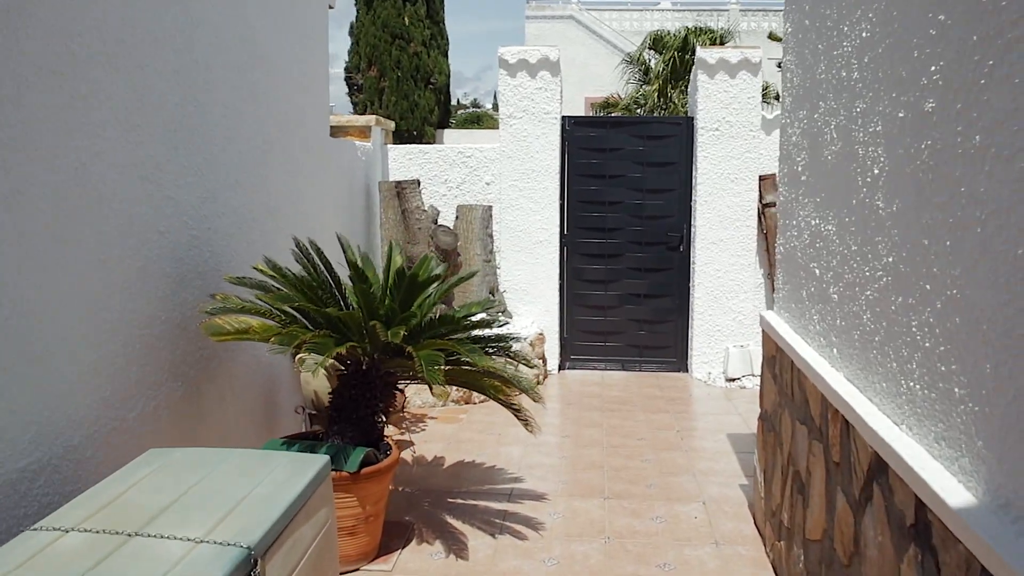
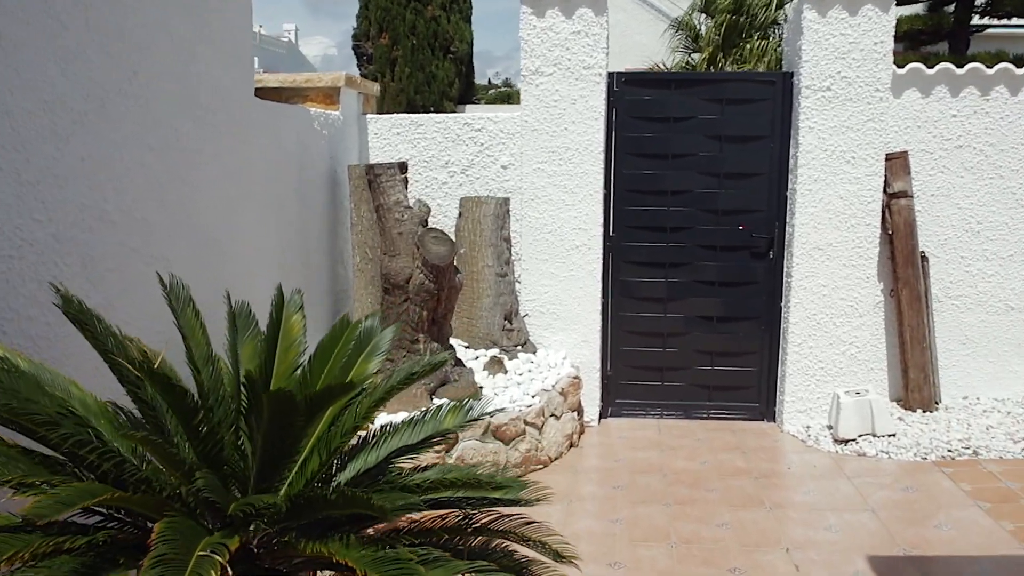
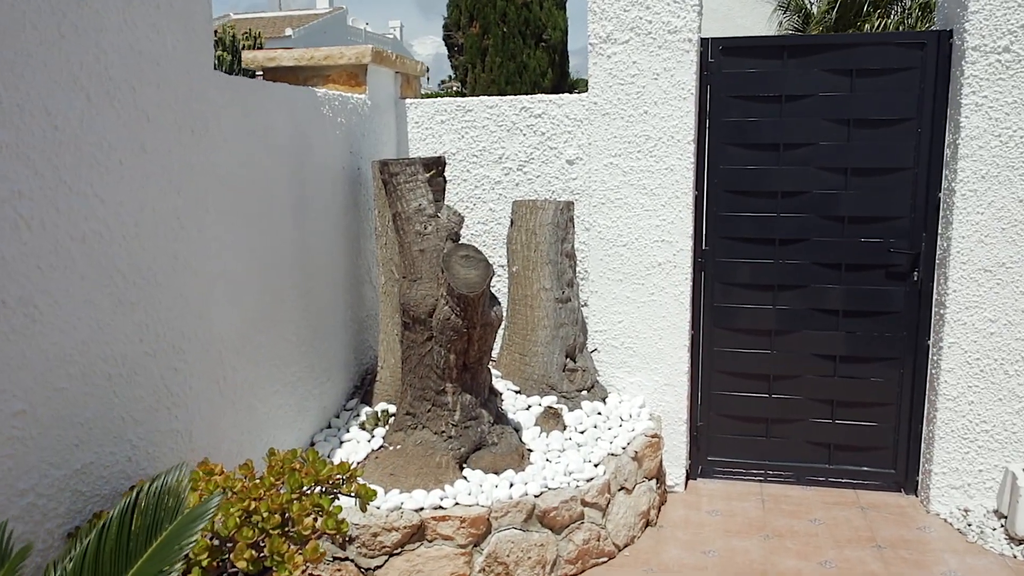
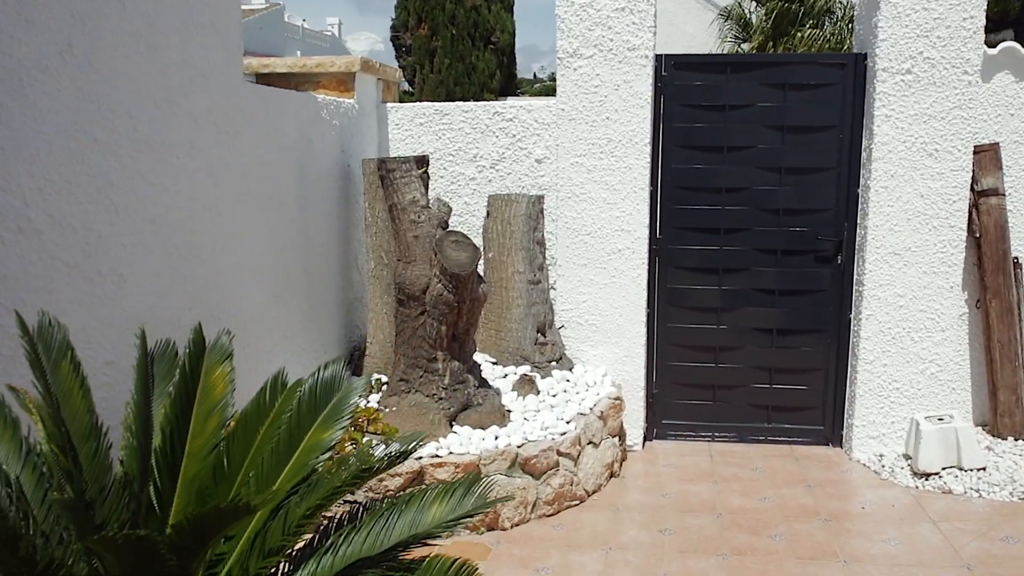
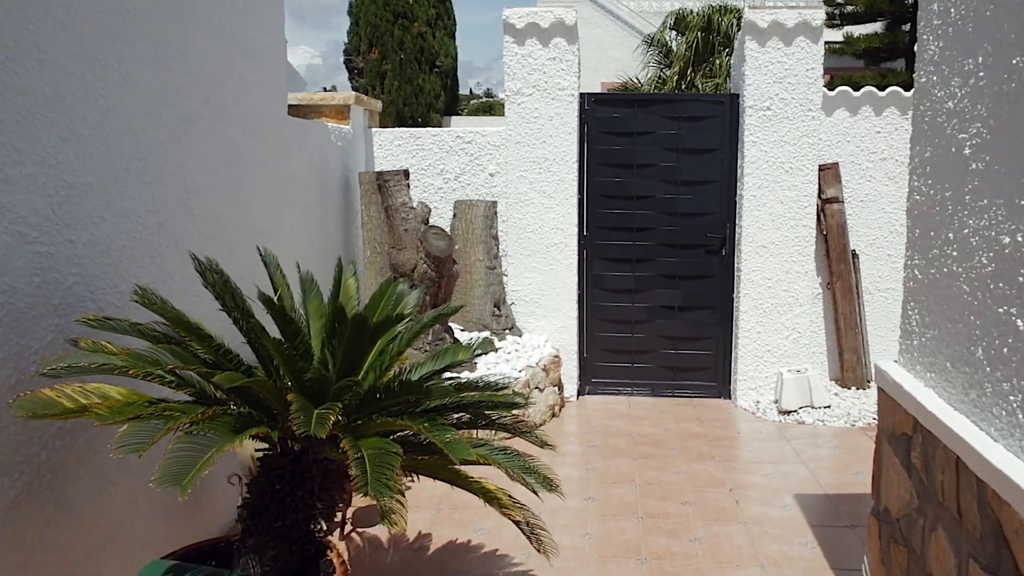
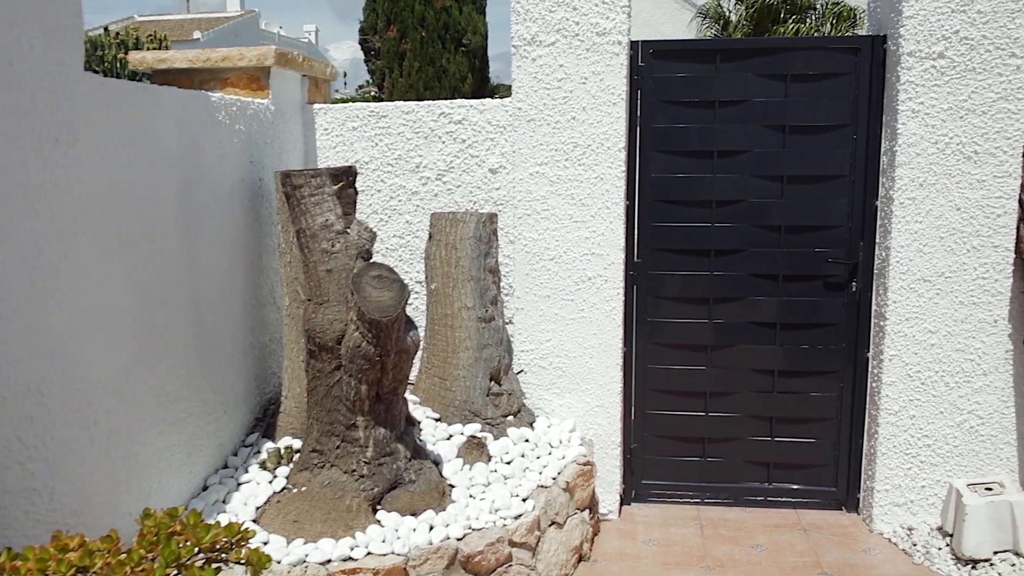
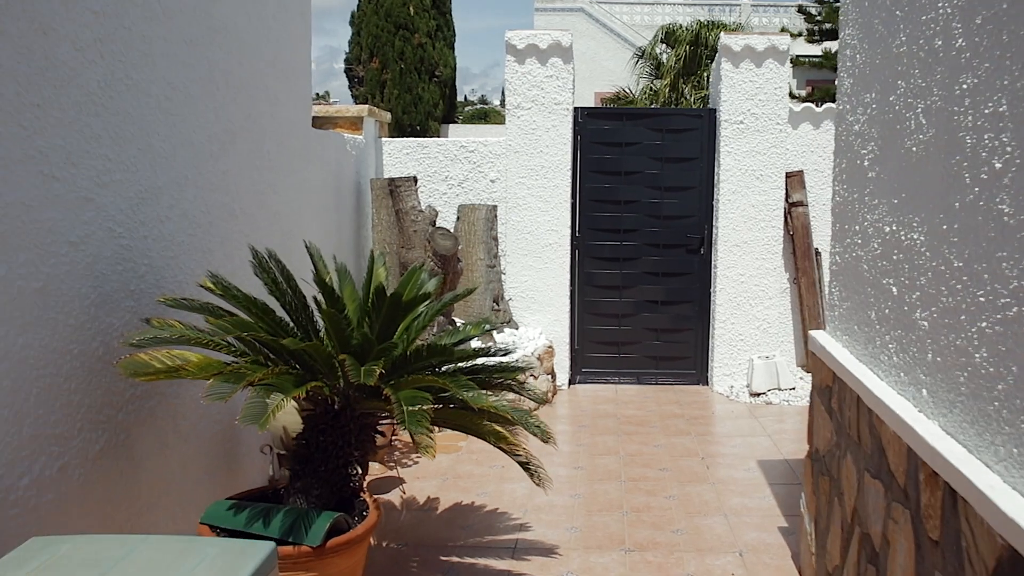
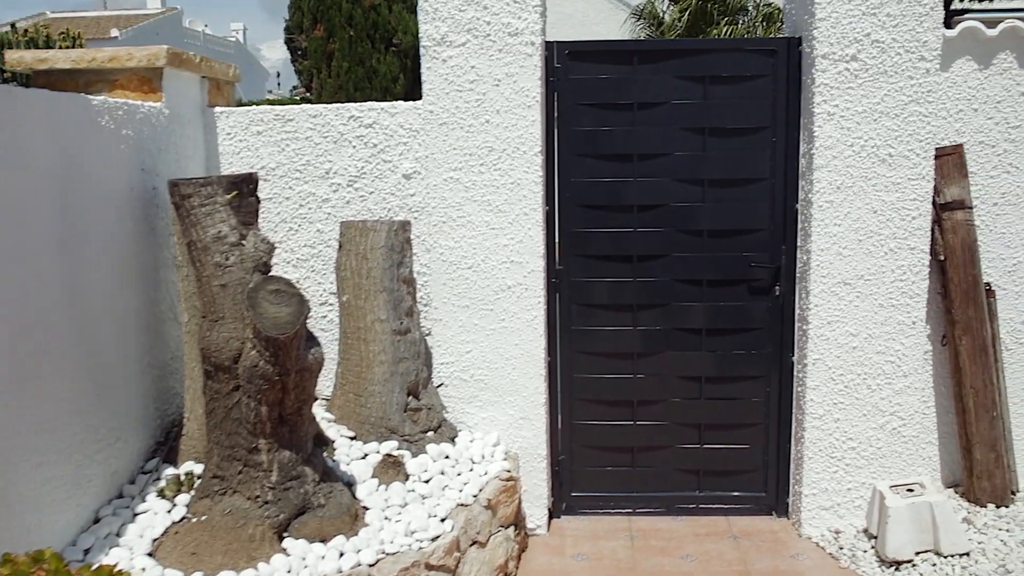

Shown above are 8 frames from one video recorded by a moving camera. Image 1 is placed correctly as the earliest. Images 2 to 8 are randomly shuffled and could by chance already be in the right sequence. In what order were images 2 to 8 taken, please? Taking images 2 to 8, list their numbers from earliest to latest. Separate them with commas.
7, 5, 2, 4, 3, 6, 8
